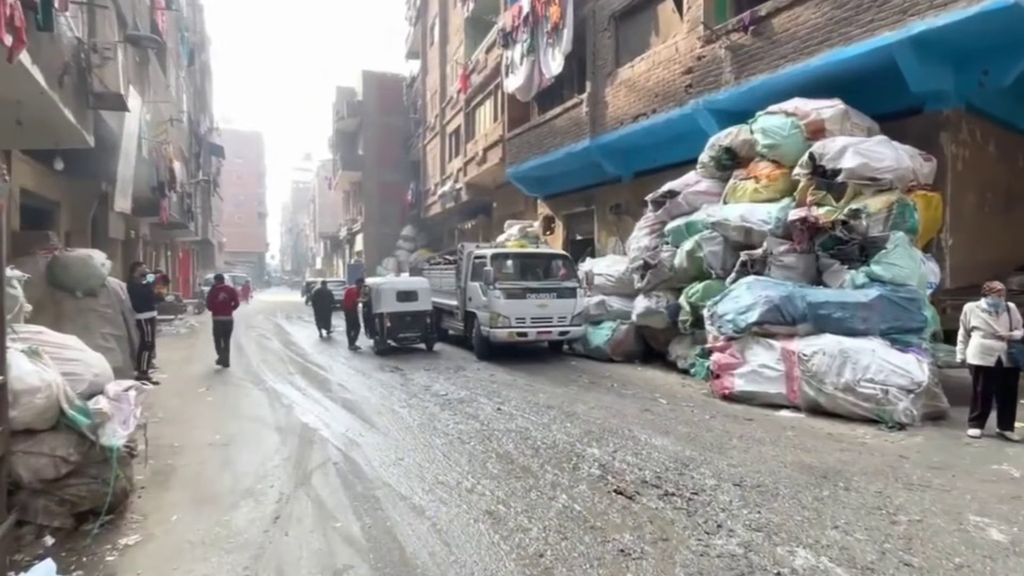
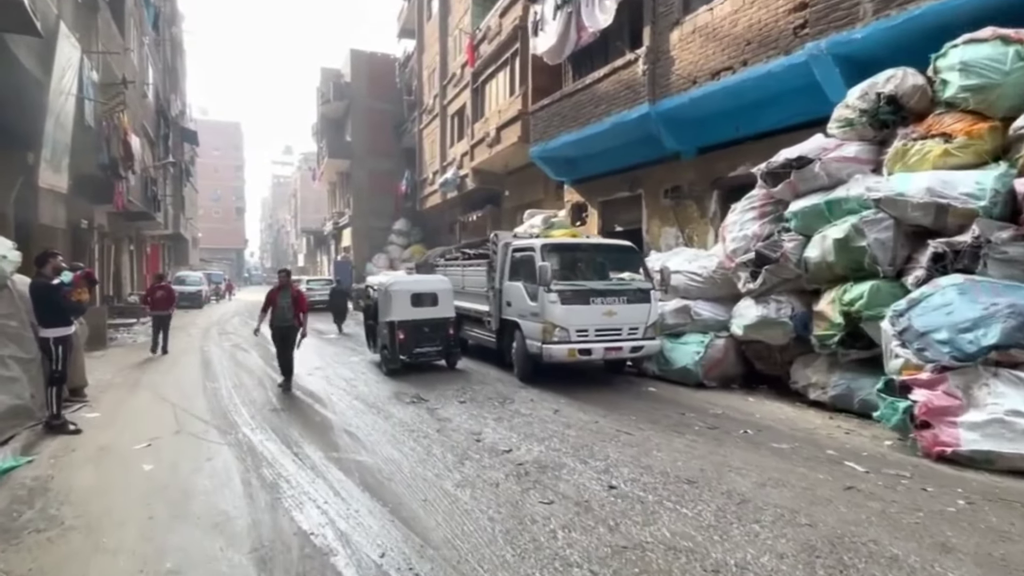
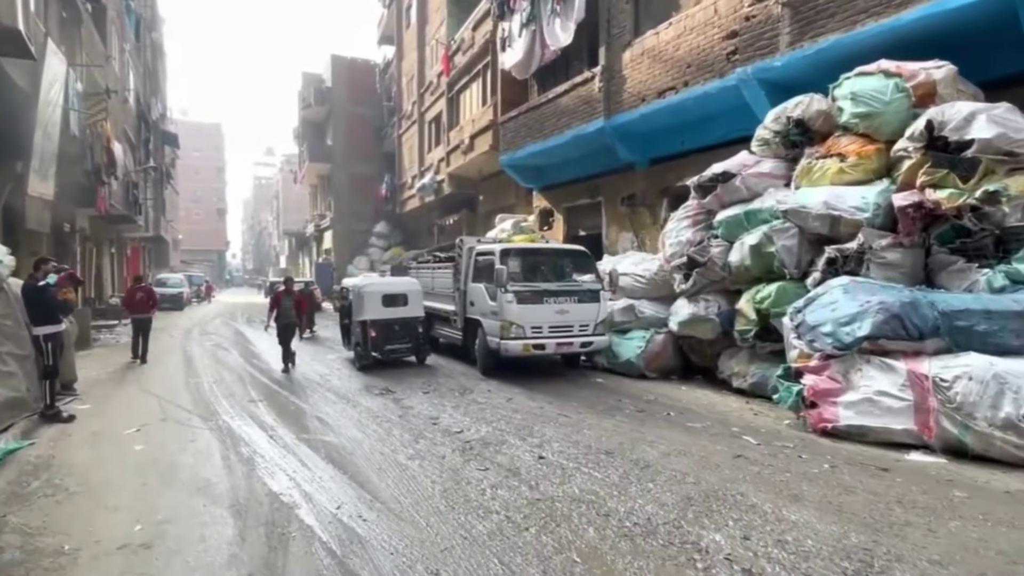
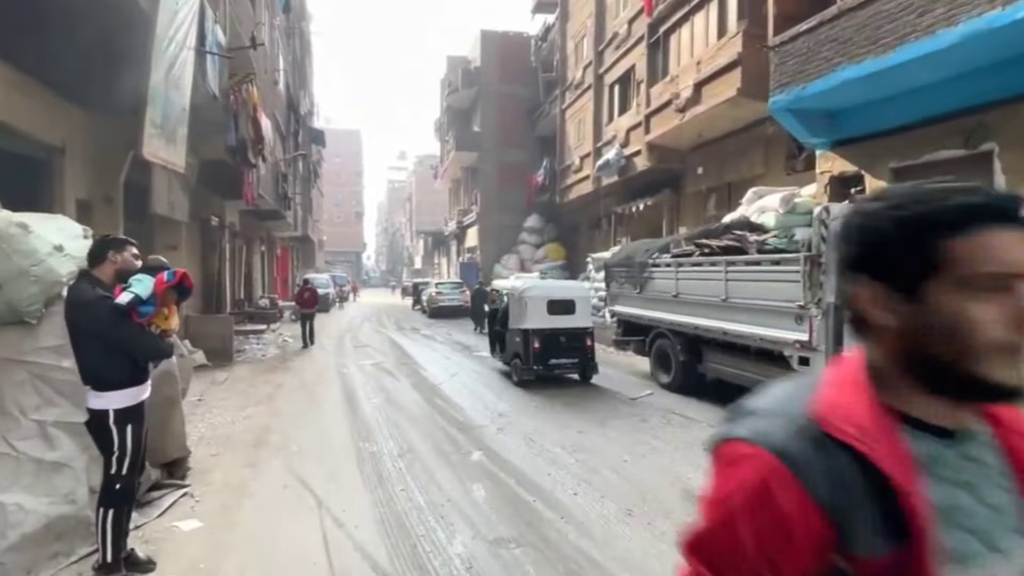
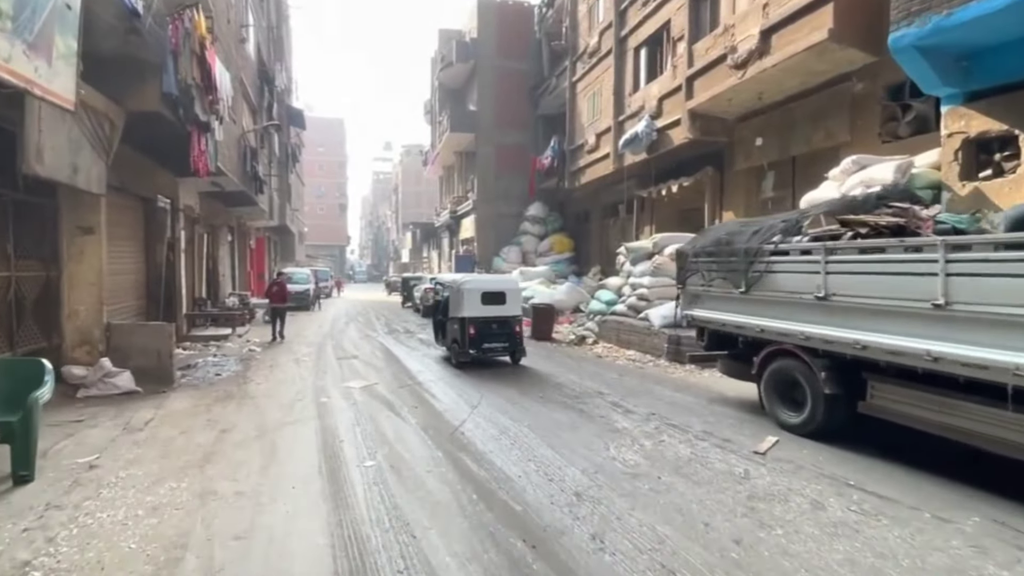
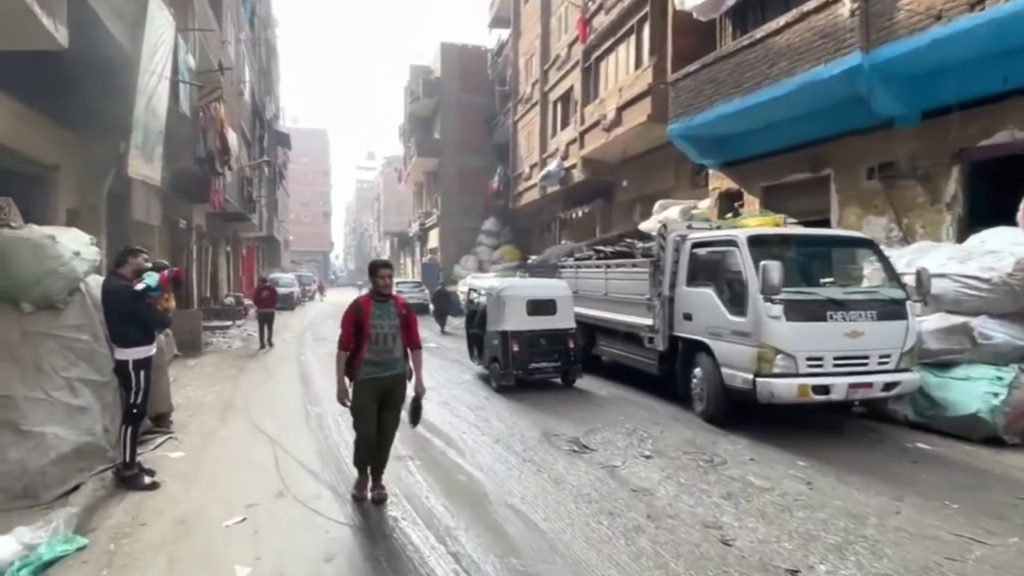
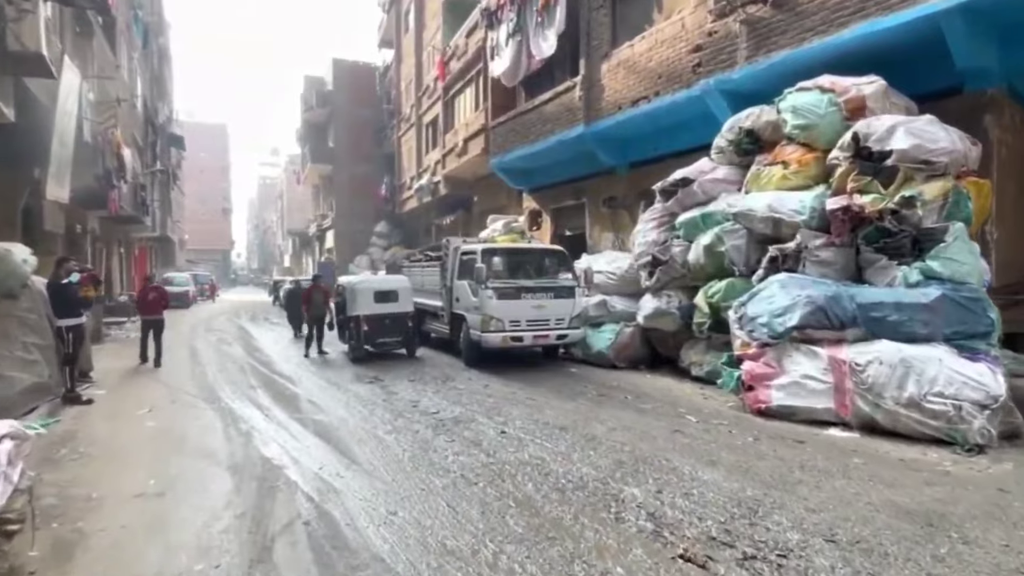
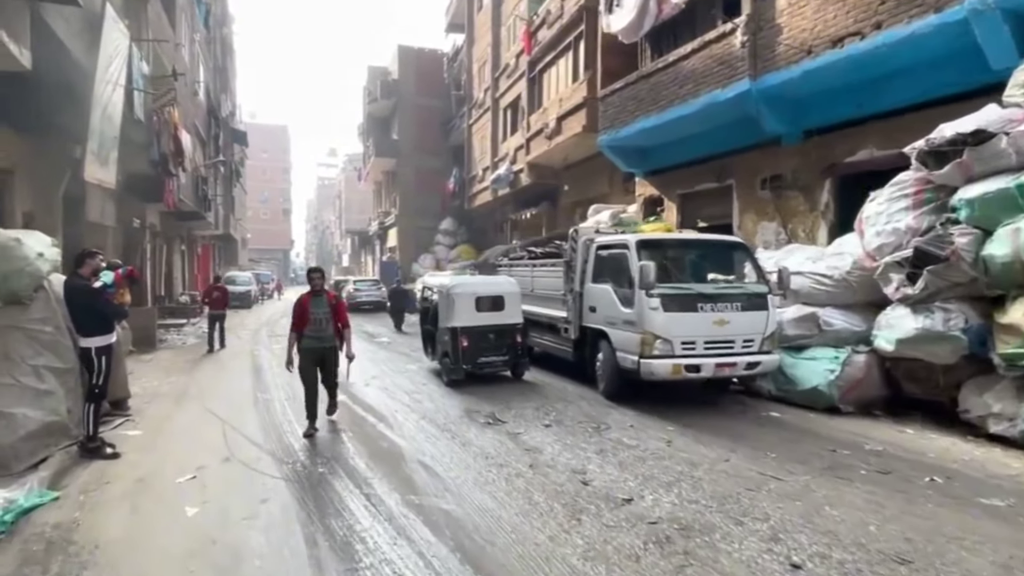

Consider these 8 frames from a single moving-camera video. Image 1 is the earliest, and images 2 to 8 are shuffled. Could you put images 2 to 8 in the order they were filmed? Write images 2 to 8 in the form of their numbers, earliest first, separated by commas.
7, 3, 2, 8, 6, 4, 5
